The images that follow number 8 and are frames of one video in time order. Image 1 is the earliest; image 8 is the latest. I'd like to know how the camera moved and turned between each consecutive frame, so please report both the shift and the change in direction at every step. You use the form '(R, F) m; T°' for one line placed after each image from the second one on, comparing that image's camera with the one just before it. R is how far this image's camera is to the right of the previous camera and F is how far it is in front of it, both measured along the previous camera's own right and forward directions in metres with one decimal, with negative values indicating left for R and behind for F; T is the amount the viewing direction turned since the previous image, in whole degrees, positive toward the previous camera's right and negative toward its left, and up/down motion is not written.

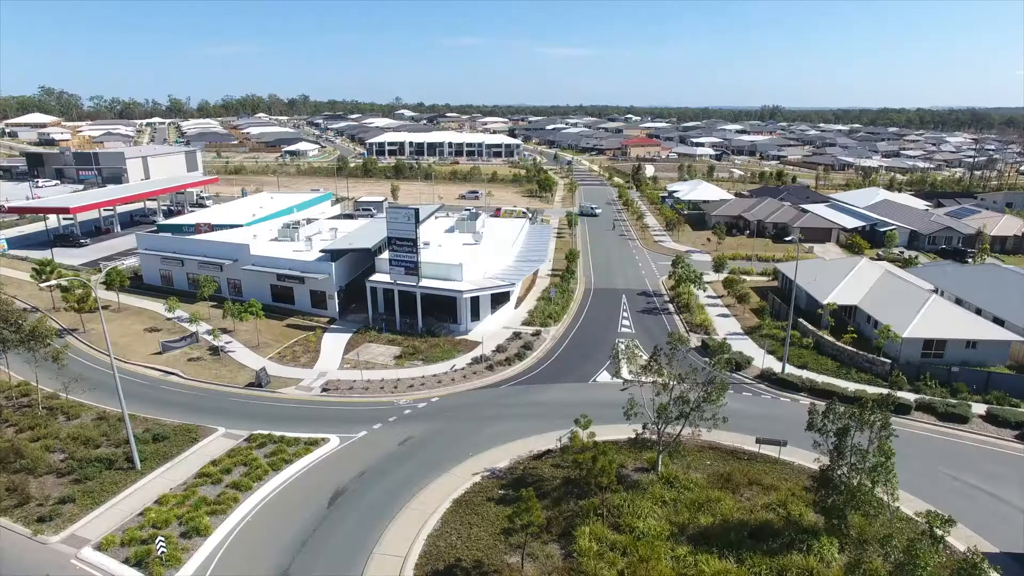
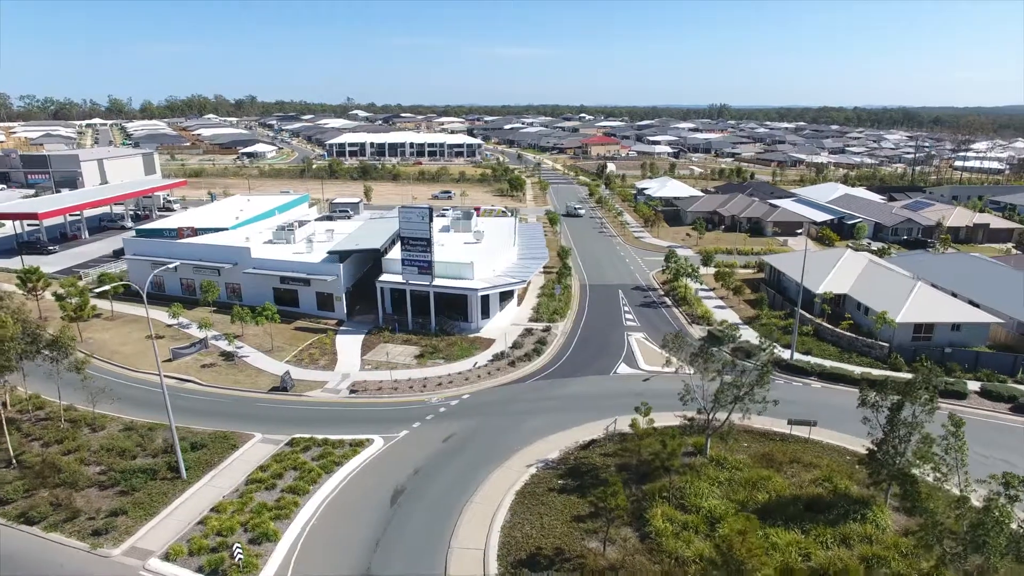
(-3.6, -0.4) m; +4°
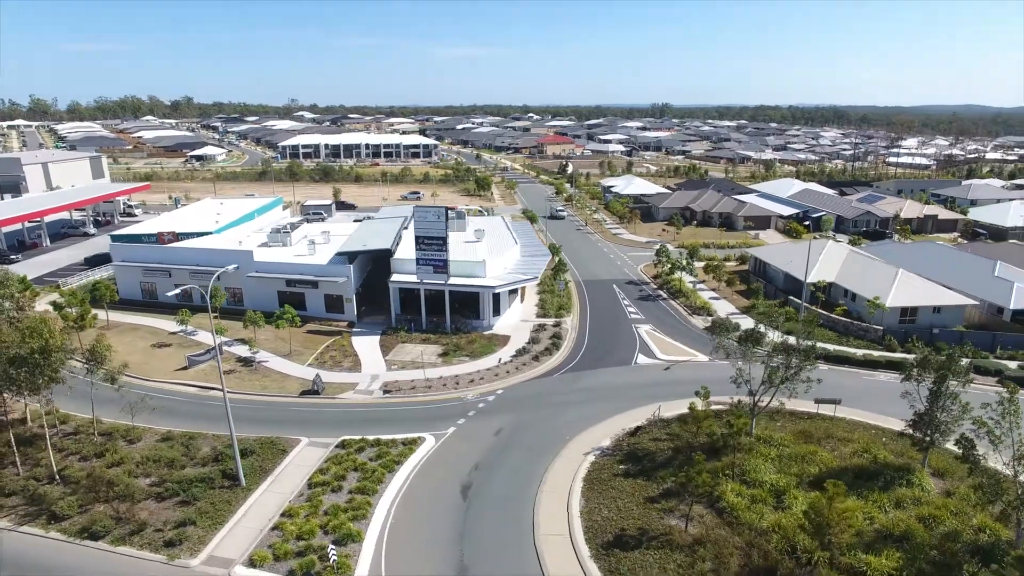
(-4.1, -0.4) m; +5°
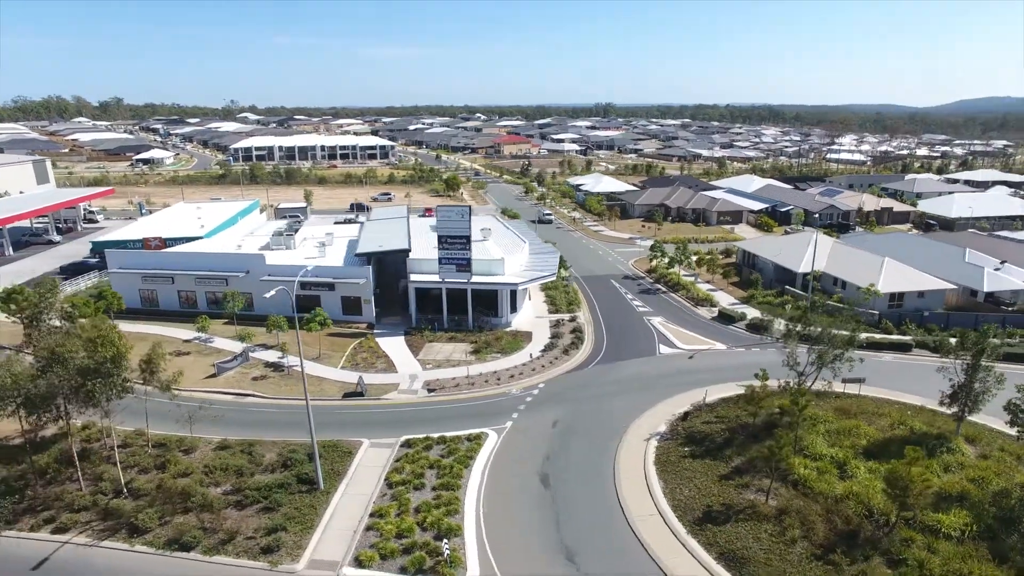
(-4.6, -0.4) m; +5°
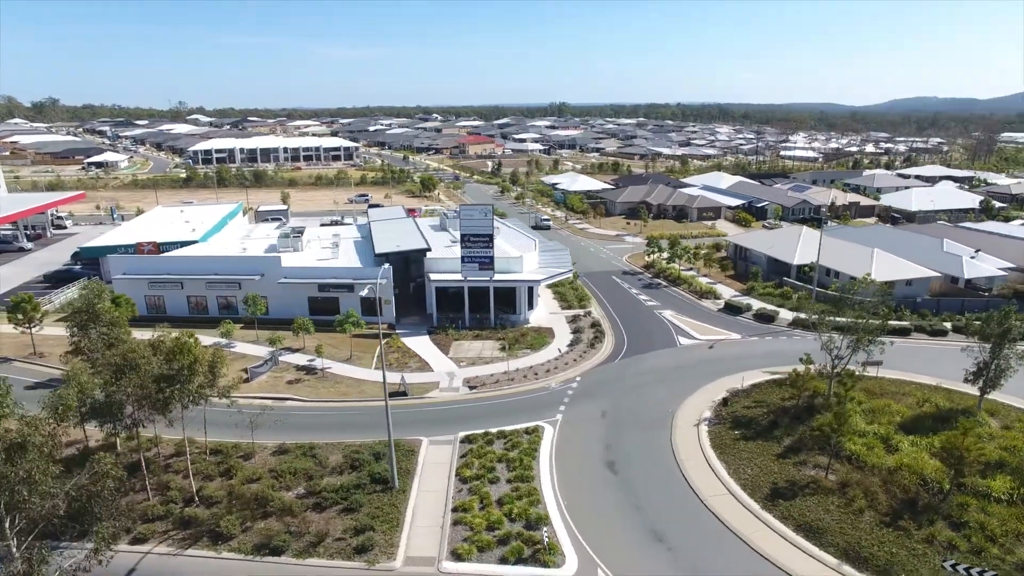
(-4.1, -0.3) m; +4°
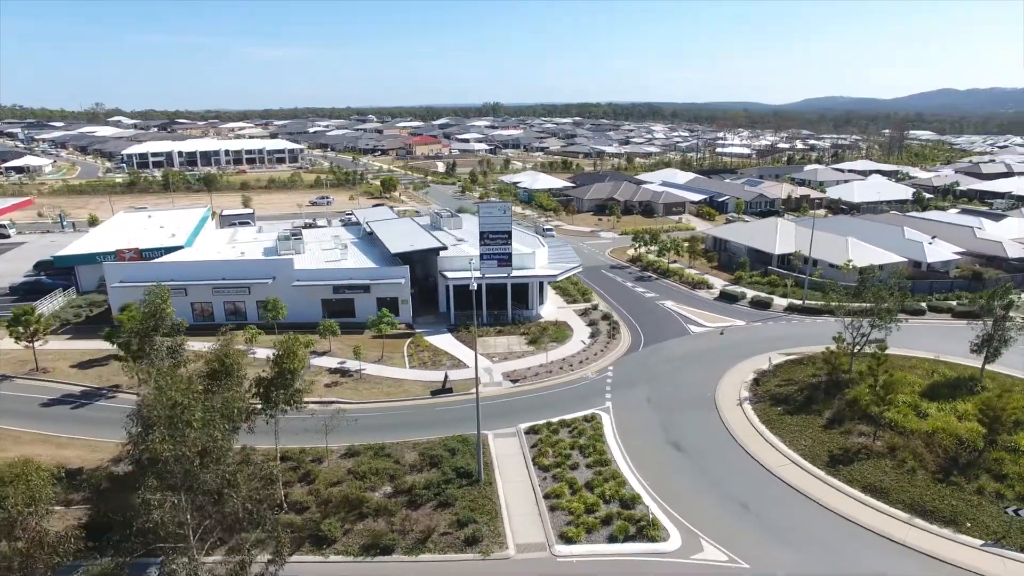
(-5.1, -0.3) m; +6°
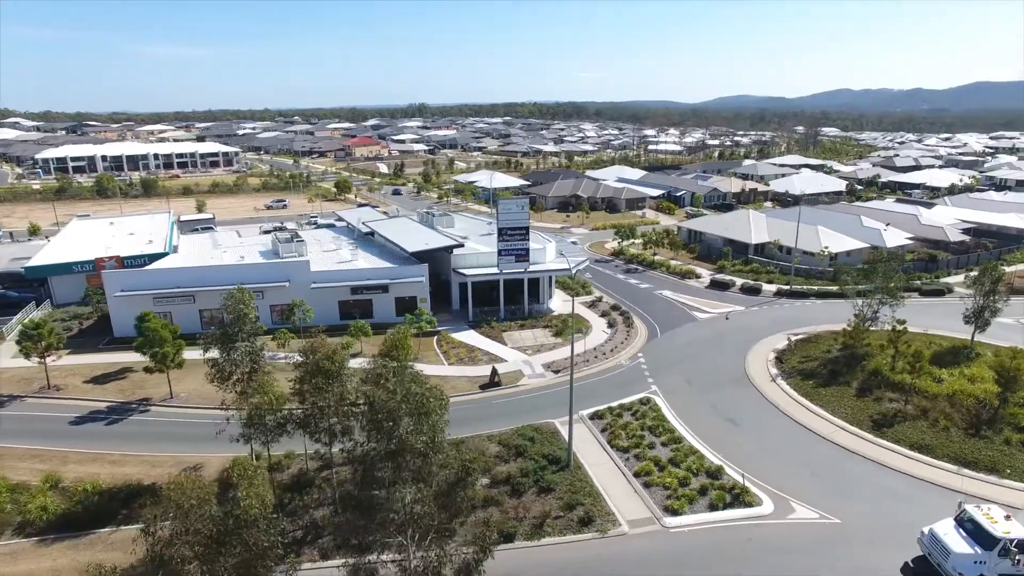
(-5.6, -0.3) m; +7°
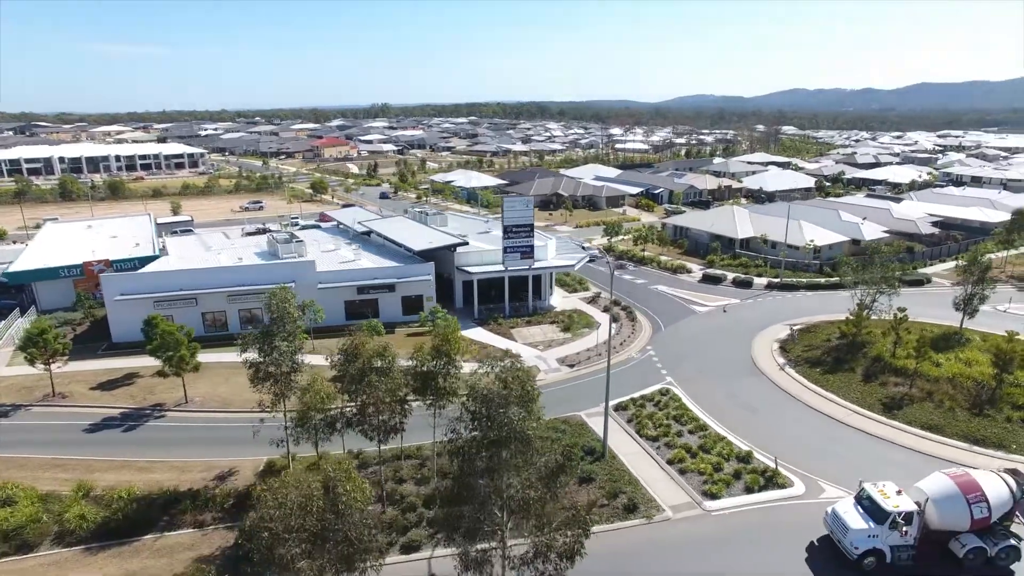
(-2.6, -0.2) m; +3°
